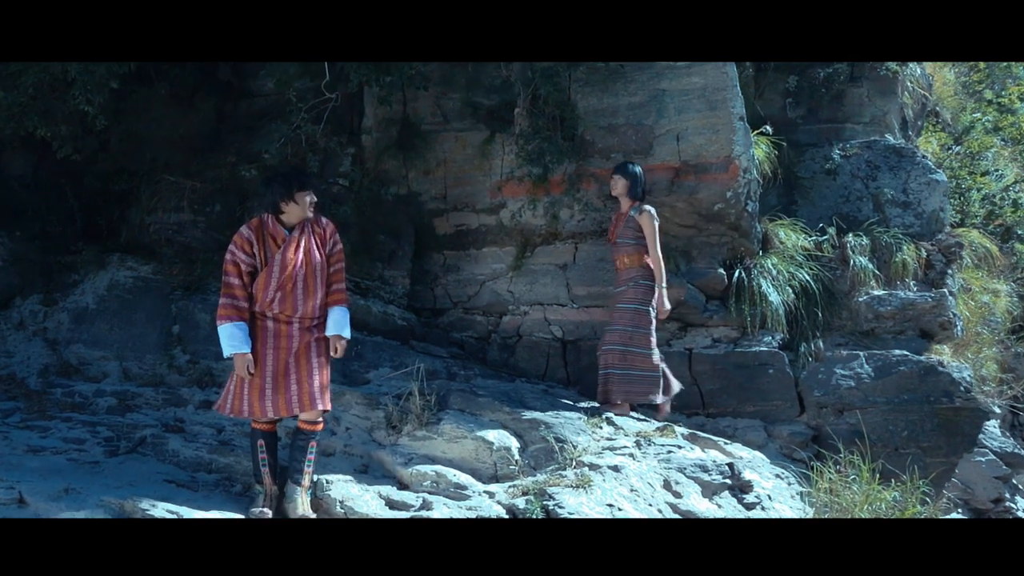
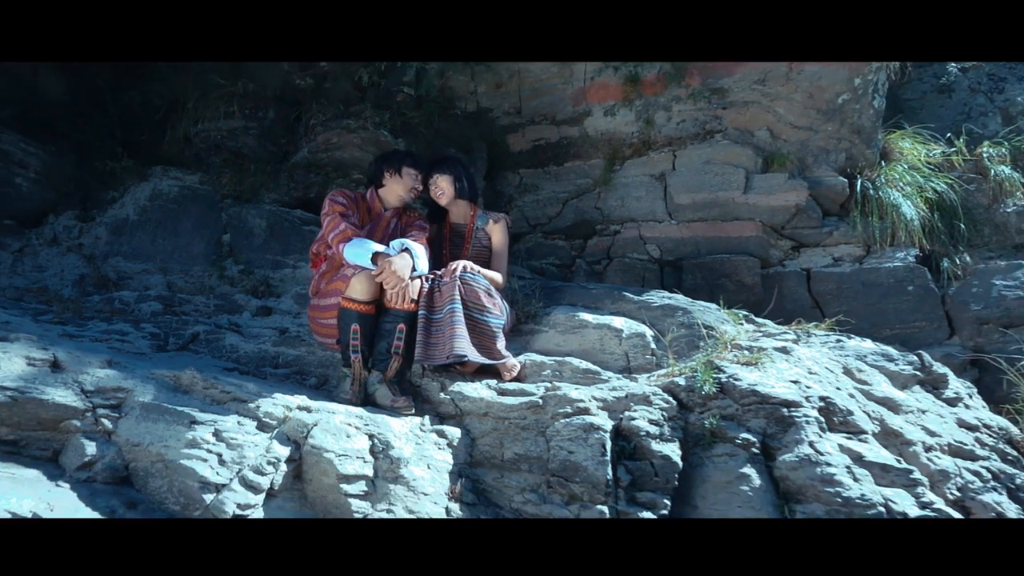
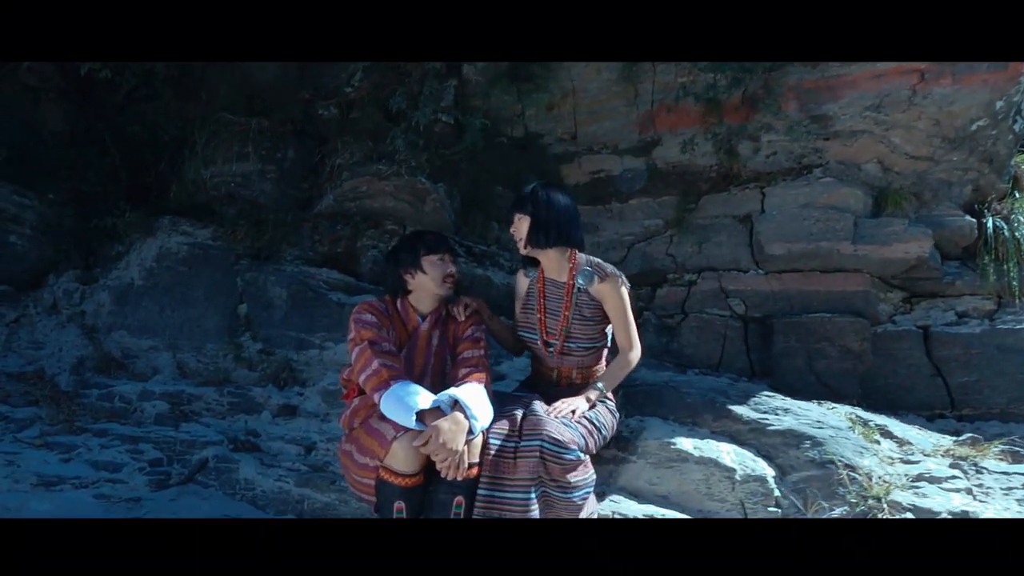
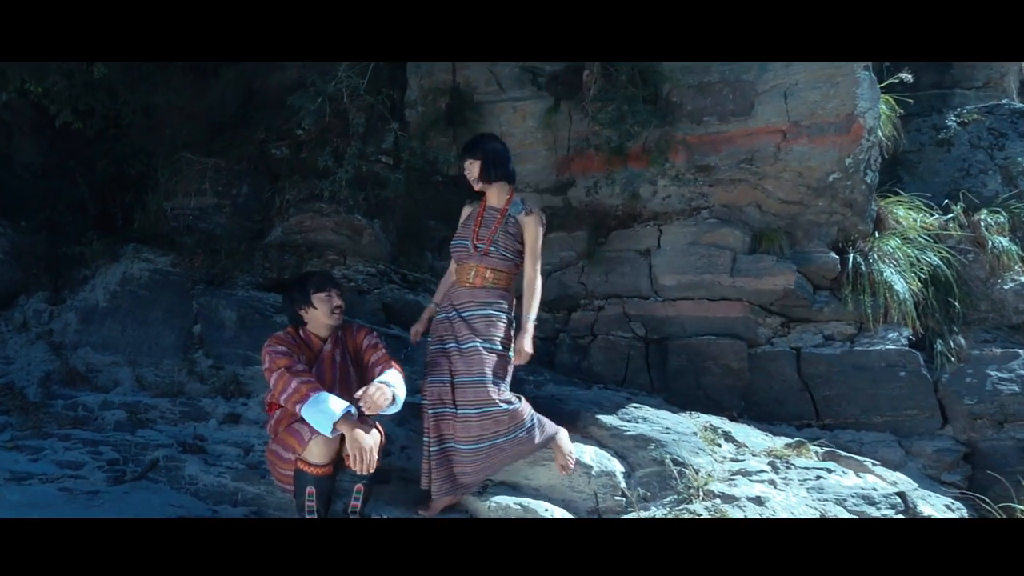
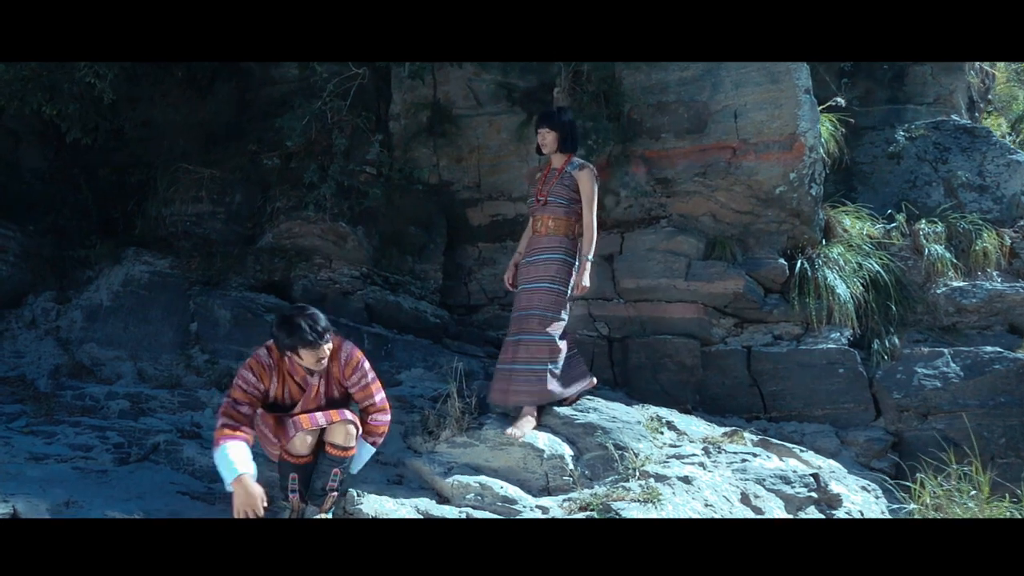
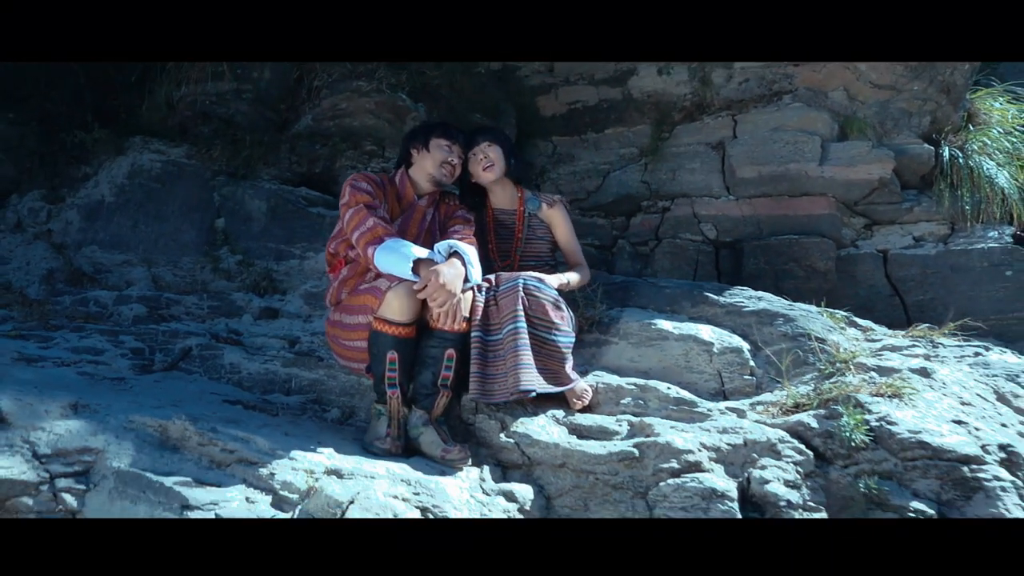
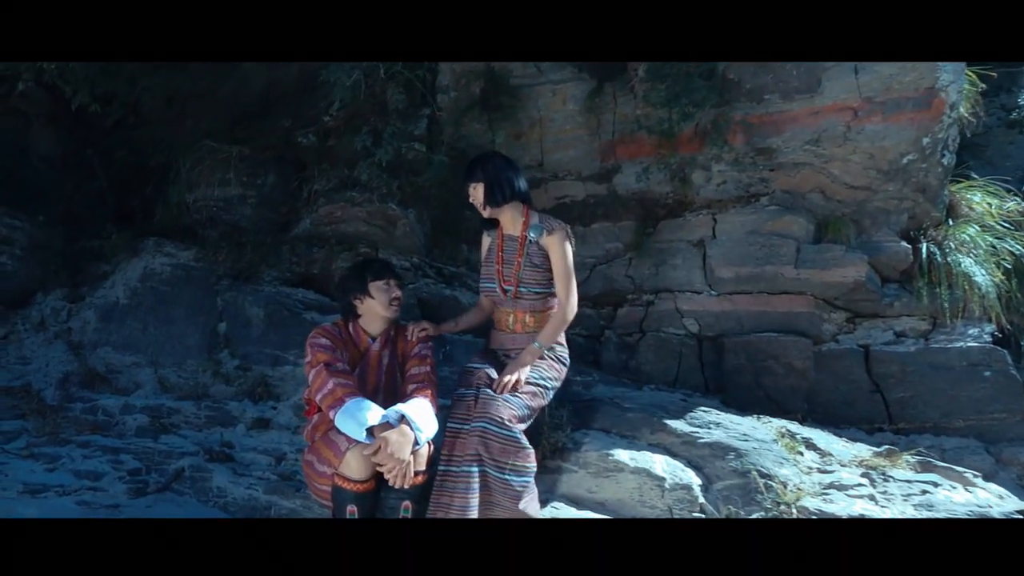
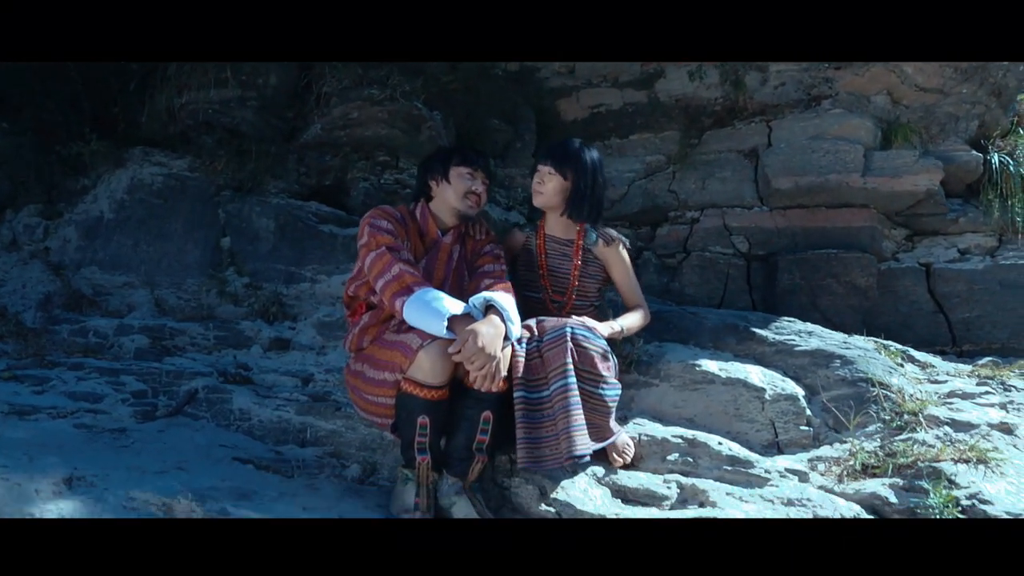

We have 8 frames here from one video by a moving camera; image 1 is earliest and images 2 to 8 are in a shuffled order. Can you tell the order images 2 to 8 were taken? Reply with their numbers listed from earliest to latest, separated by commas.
5, 4, 7, 3, 8, 6, 2
